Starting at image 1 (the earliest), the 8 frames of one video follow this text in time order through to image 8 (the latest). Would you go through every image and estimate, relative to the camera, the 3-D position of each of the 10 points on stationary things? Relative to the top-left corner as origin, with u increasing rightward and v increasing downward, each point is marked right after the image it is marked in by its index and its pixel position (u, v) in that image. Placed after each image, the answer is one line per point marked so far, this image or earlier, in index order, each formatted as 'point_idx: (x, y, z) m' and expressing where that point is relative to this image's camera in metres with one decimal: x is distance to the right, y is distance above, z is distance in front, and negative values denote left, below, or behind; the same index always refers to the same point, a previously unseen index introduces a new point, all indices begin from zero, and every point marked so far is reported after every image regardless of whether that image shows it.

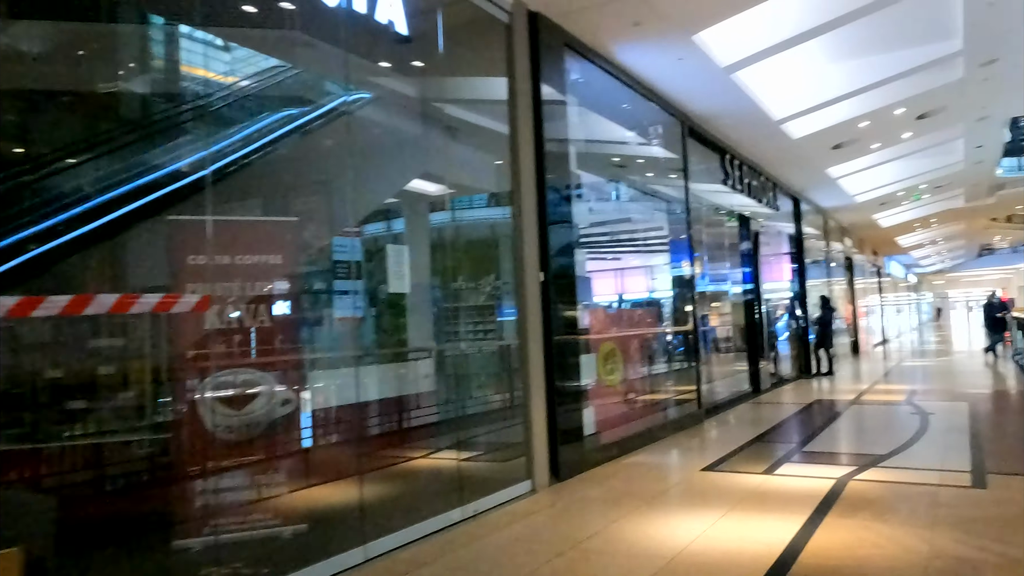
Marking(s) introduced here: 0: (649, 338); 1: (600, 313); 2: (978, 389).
0: (+1.2, -0.4, +6.5) m
1: (+0.7, -0.2, +5.7) m
2: (+5.5, -1.2, +9.0) m
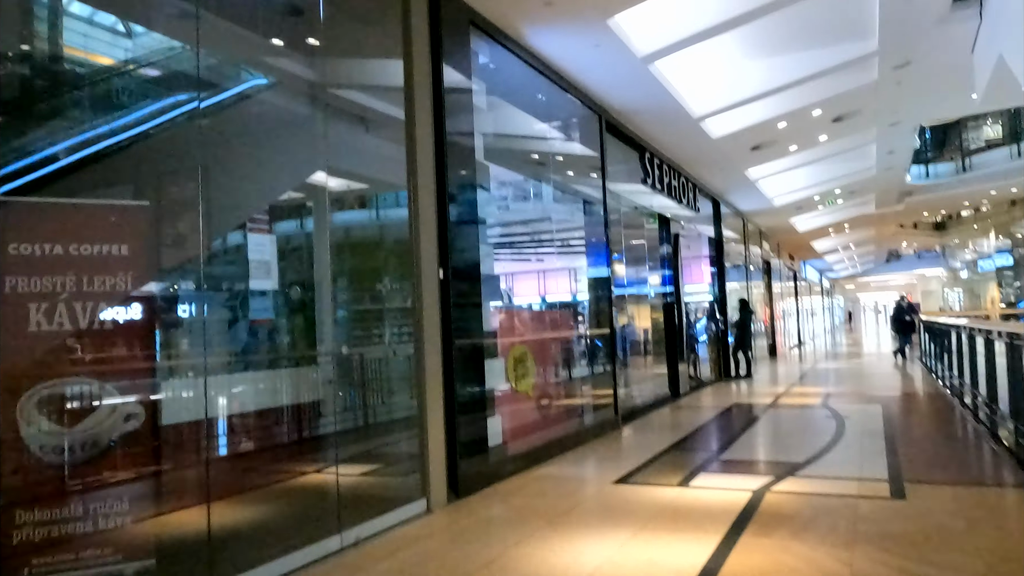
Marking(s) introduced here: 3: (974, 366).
0: (+0.4, -0.4, +6.2) m
1: (0.0, -0.2, +5.3) m
2: (+4.5, -1.2, +9.1) m
3: (+4.6, -0.8, +7.6) m
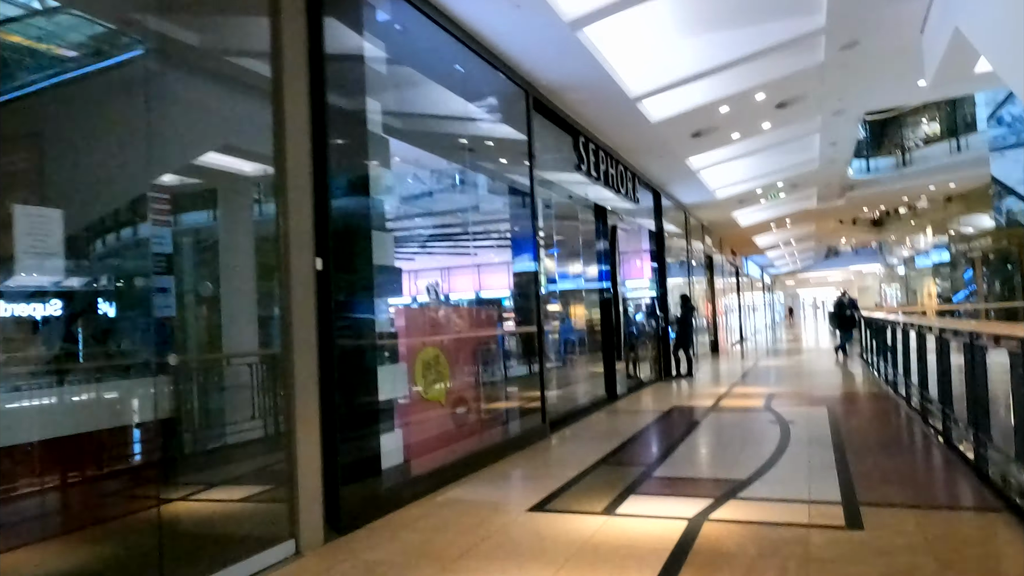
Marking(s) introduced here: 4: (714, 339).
0: (-0.2, -0.4, +5.6) m
1: (-0.5, -0.2, +4.7) m
2: (+3.6, -1.2, +8.7) m
3: (+3.9, -0.7, +7.3) m
4: (+4.5, -1.2, +17.3) m
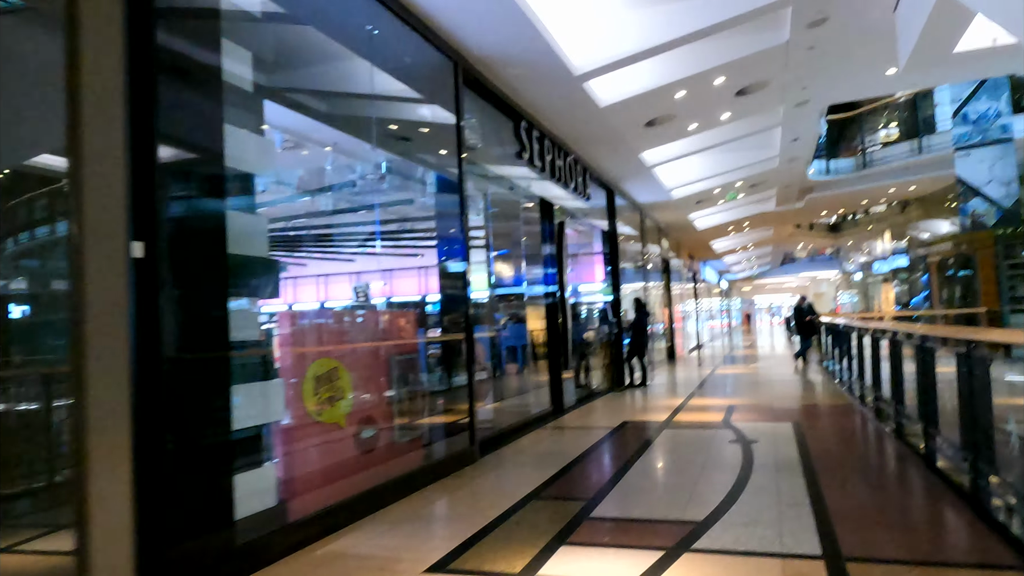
0: (-0.7, -0.4, +4.8) m
1: (-1.0, -0.1, +3.8) m
2: (+3.0, -1.2, +8.1) m
3: (+3.3, -0.8, +6.7) m
4: (+3.4, -1.3, +16.7) m
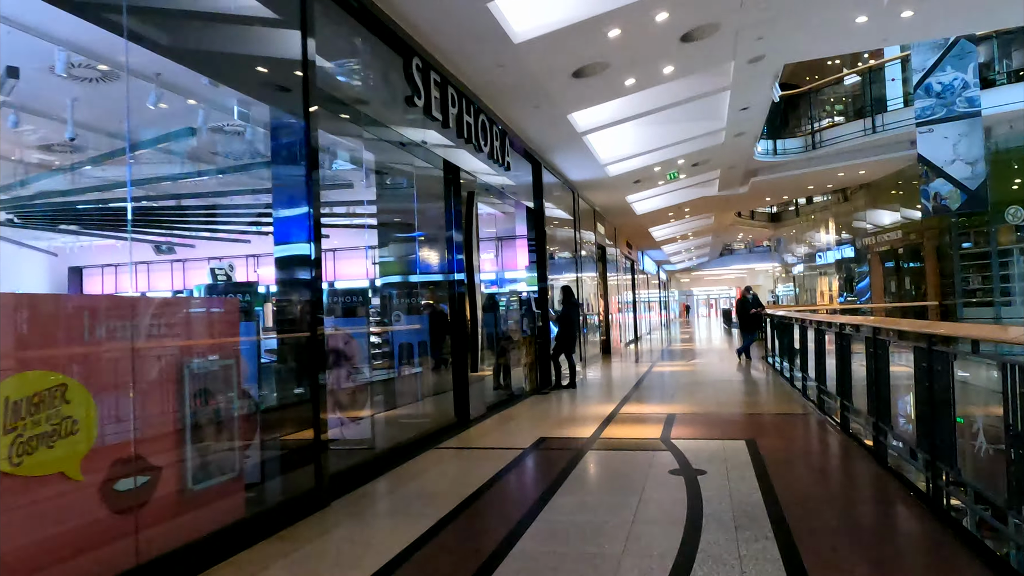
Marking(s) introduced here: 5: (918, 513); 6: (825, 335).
0: (-1.3, -0.3, +3.4) m
1: (-1.5, -0.1, +2.4) m
2: (+2.1, -1.1, +7.0) m
3: (+2.5, -0.7, +5.5) m
4: (+1.9, -1.1, +15.5) m
5: (+1.9, -1.1, +3.7) m
6: (+2.8, -0.4, +6.9) m
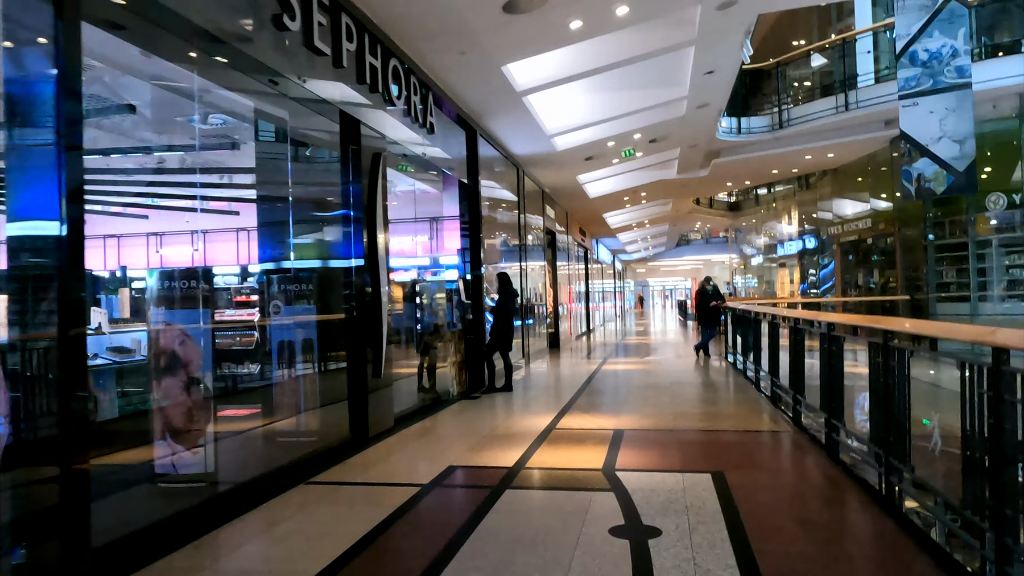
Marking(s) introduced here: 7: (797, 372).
0: (-1.7, -0.2, +2.1) m
1: (-1.9, 0.0, +1.1) m
2: (+1.5, -1.0, +5.9) m
3: (+2.0, -0.6, +4.5) m
4: (+0.8, -0.8, +14.4) m
5: (+1.5, -1.0, +2.6) m
6: (+2.2, -0.4, +5.8) m
7: (+2.2, -0.6, +5.9) m
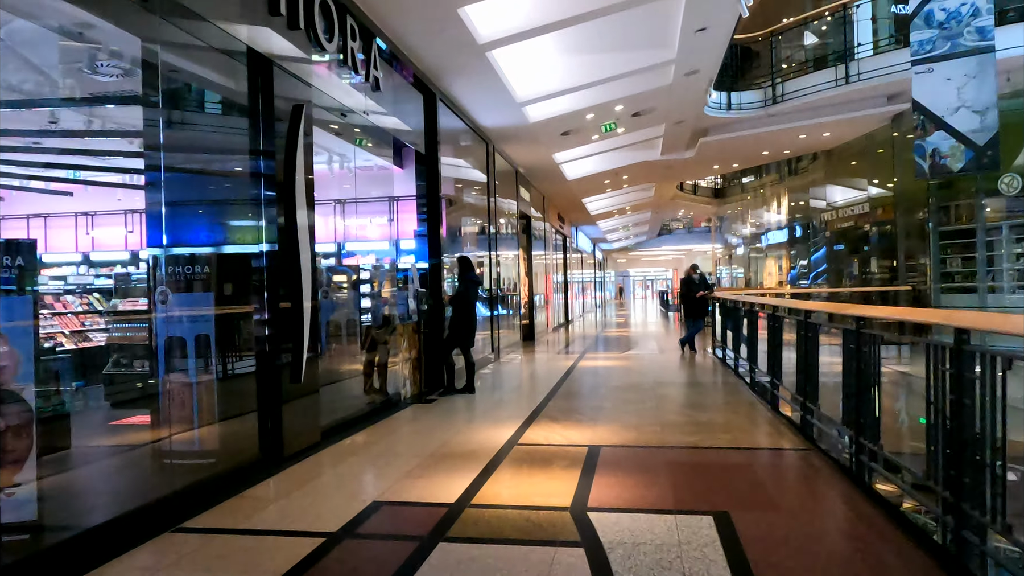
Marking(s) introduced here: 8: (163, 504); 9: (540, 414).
0: (-1.9, -0.2, +1.1) m
1: (-2.0, 0.0, +0.1) m
2: (+1.2, -0.9, +4.9) m
3: (+1.7, -0.5, +3.6) m
4: (+0.3, -0.6, +13.5) m
5: (+1.3, -1.0, +1.7) m
6: (+1.9, -0.3, +4.9) m
7: (+1.9, -0.6, +5.0) m
8: (-1.4, -0.9, +3.2) m
9: (+0.2, -0.9, +5.5) m
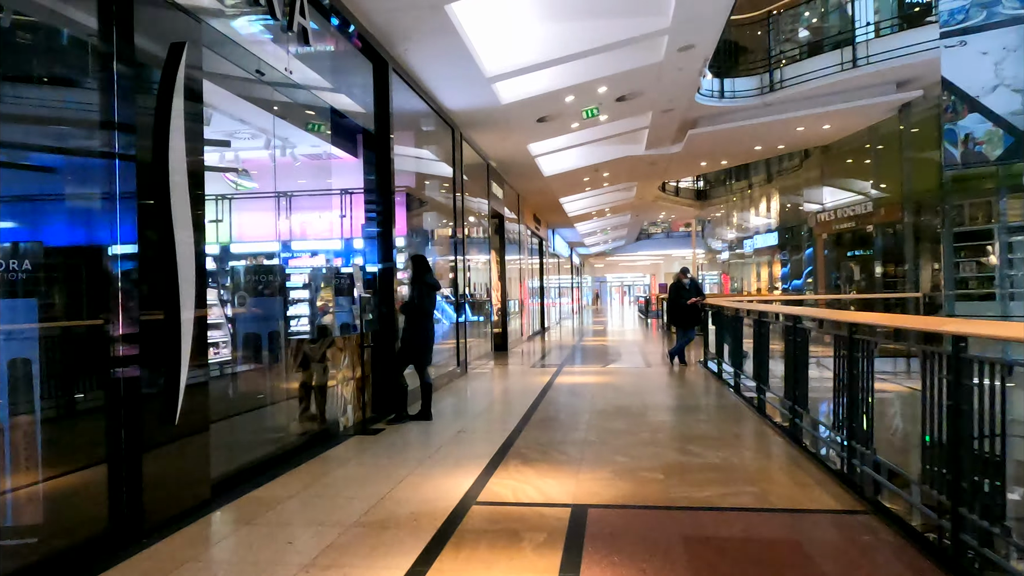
0: (-2.0, -0.2, -0.1) m
1: (-2.1, +0.1, -1.1) m
2: (+1.0, -1.0, +3.9) m
3: (+1.6, -0.6, +2.5) m
4: (-0.2, -0.7, +12.4) m
5: (+1.2, -1.0, +0.6) m
6: (+1.7, -0.3, +3.9) m
7: (+1.7, -0.6, +4.0) m
8: (-1.6, -0.9, +2.1) m
9: (0.0, -0.9, +4.4) m
